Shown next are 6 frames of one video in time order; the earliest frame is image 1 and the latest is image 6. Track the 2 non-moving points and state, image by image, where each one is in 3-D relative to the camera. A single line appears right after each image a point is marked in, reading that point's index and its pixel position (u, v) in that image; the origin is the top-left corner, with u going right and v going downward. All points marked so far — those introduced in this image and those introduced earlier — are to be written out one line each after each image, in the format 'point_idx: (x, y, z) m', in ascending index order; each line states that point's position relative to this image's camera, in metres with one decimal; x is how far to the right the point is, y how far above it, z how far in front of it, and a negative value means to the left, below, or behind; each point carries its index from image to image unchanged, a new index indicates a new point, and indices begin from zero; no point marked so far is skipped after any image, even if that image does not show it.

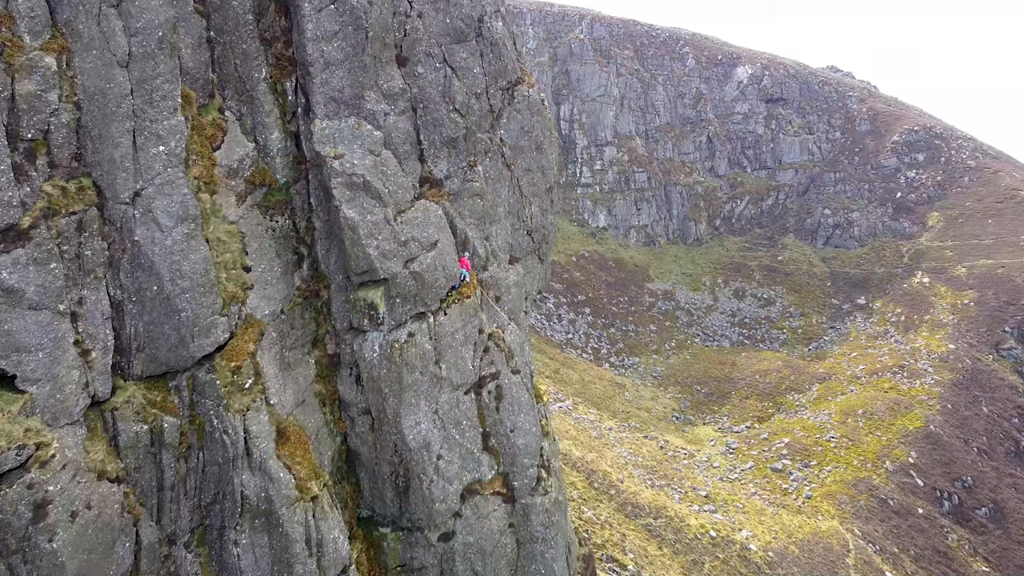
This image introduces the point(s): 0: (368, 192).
0: (-3.3, +2.2, +18.5) m
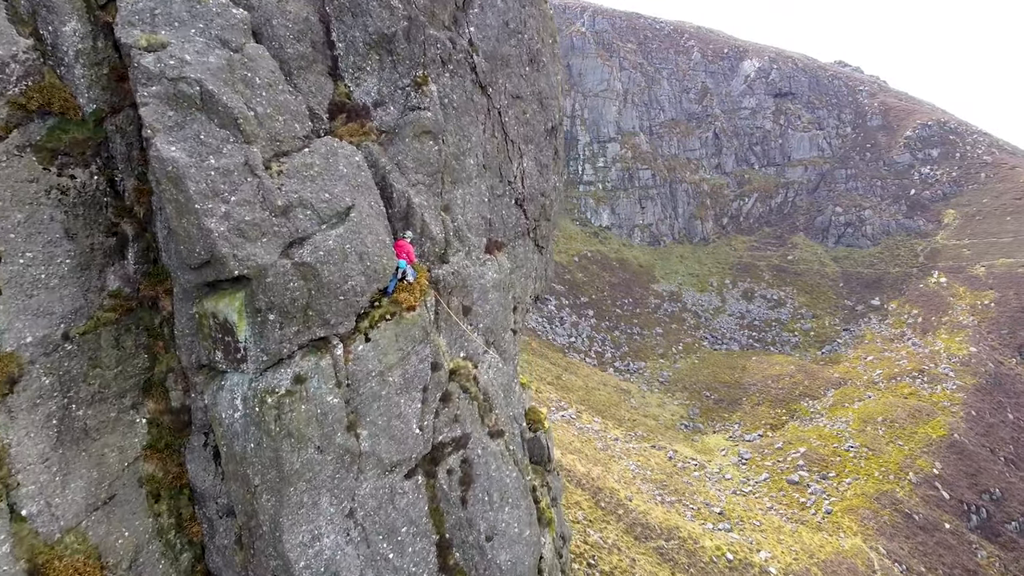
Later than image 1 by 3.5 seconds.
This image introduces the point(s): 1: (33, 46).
0: (-3.7, +2.1, +9.9) m
1: (-6.5, +3.3, +10.9) m
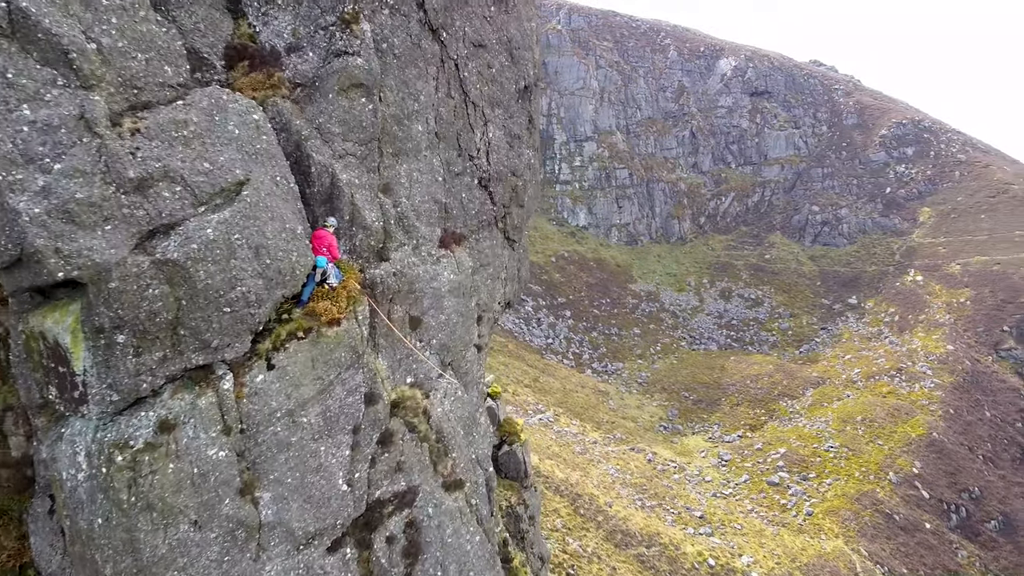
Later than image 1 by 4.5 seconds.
0: (-4.1, +2.0, +6.8) m
1: (-6.9, +3.2, +7.7) m
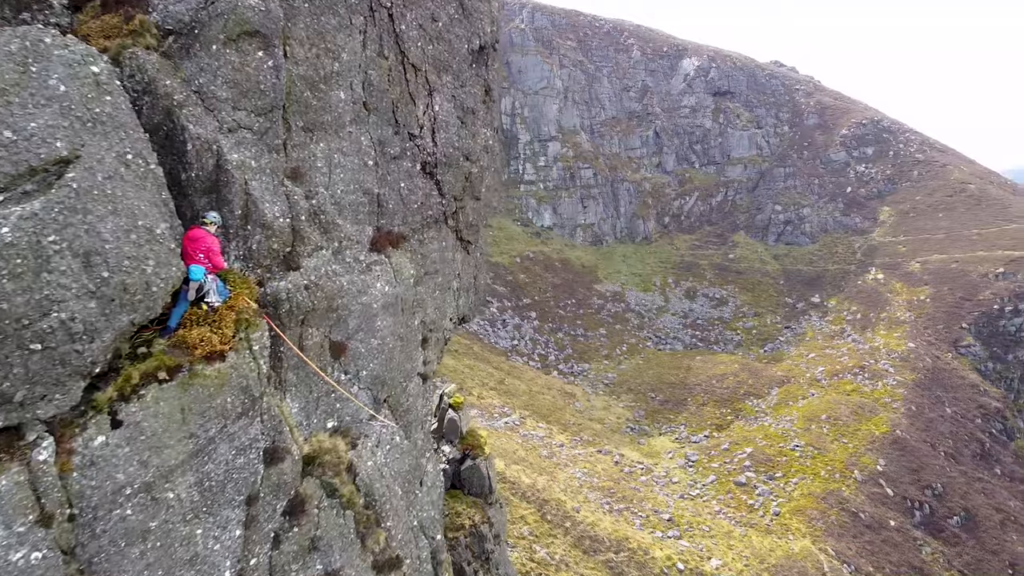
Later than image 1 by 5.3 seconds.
0: (-4.4, +1.9, +4.4) m
1: (-7.3, +3.0, +5.2) m
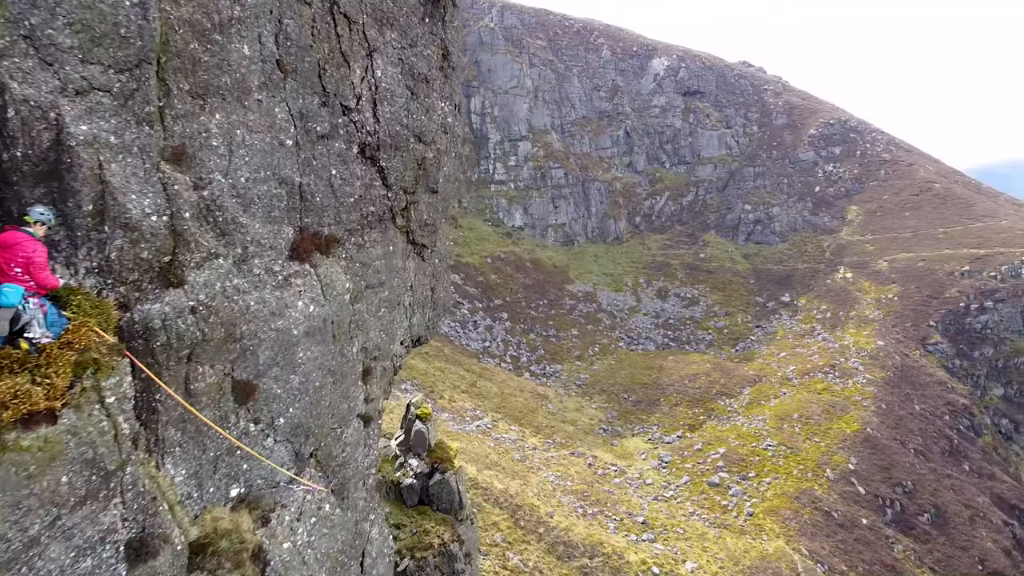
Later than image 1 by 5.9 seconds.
0: (-4.6, +1.7, +2.4) m
1: (-7.5, +2.8, +3.0) m
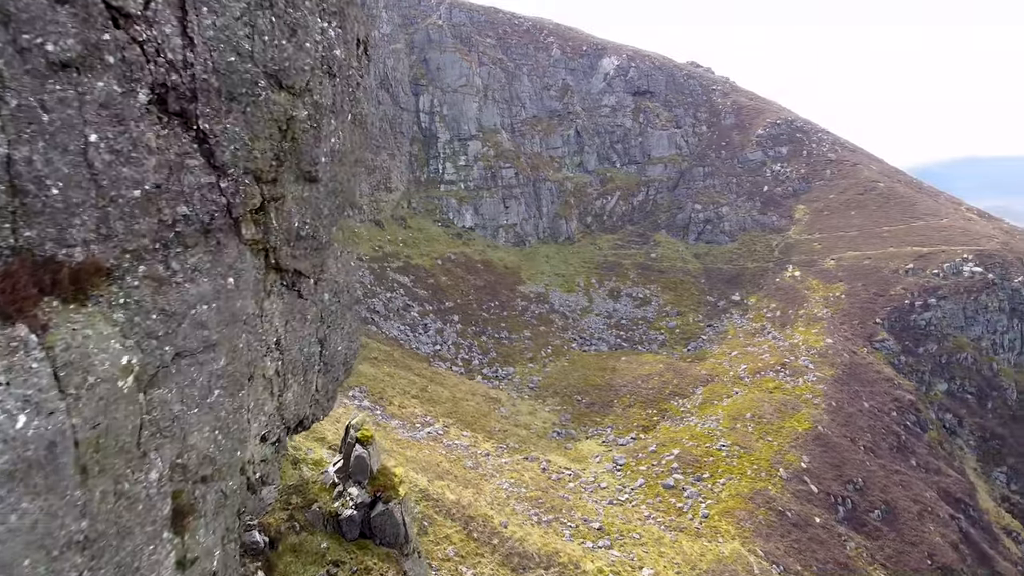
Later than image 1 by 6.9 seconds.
0: (-4.6, +1.4, -0.9) m
1: (-7.6, +2.4, -0.4) m
